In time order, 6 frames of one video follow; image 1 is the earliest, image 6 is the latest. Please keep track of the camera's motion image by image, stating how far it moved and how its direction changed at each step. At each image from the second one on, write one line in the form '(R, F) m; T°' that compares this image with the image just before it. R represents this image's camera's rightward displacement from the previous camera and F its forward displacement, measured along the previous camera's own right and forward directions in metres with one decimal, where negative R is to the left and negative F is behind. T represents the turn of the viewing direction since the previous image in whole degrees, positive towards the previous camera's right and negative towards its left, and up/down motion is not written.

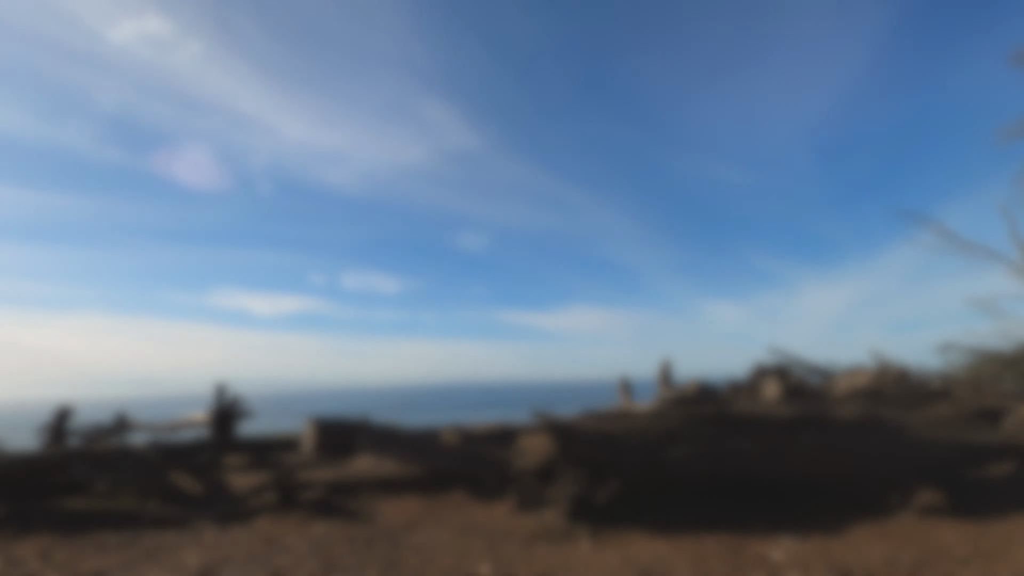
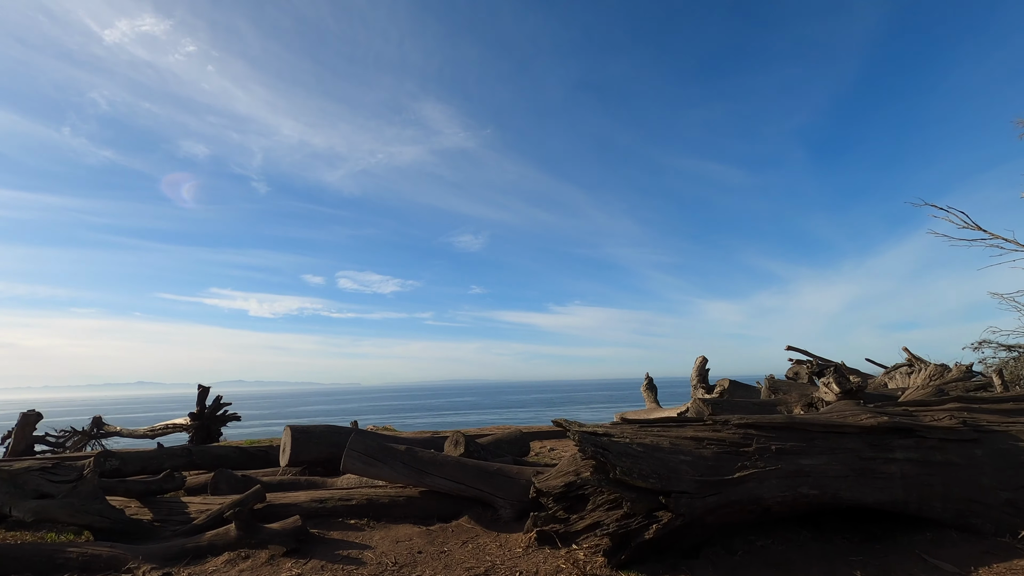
(-0.2, +1.2) m; 0°
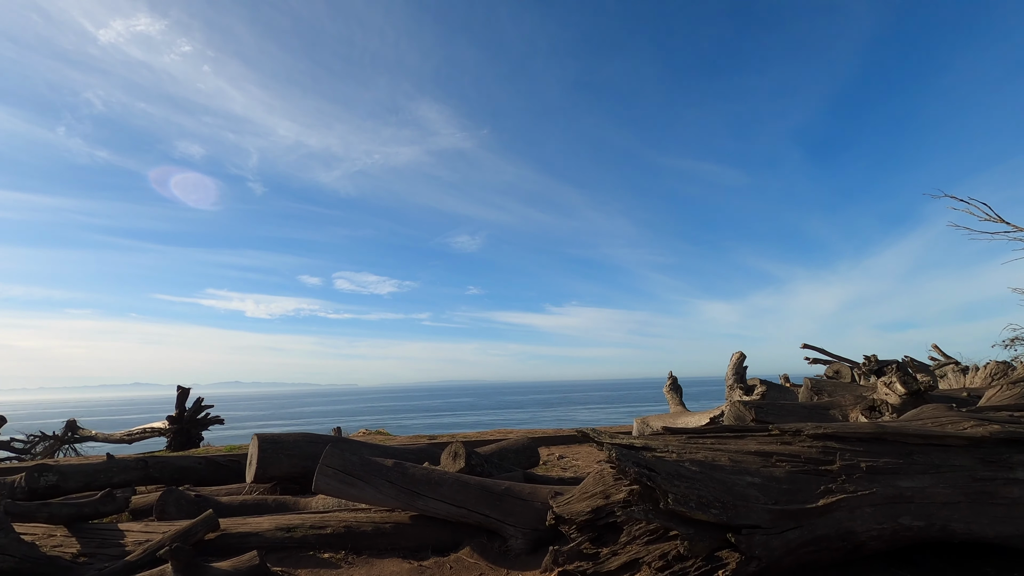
(-0.1, +1.1) m; 0°
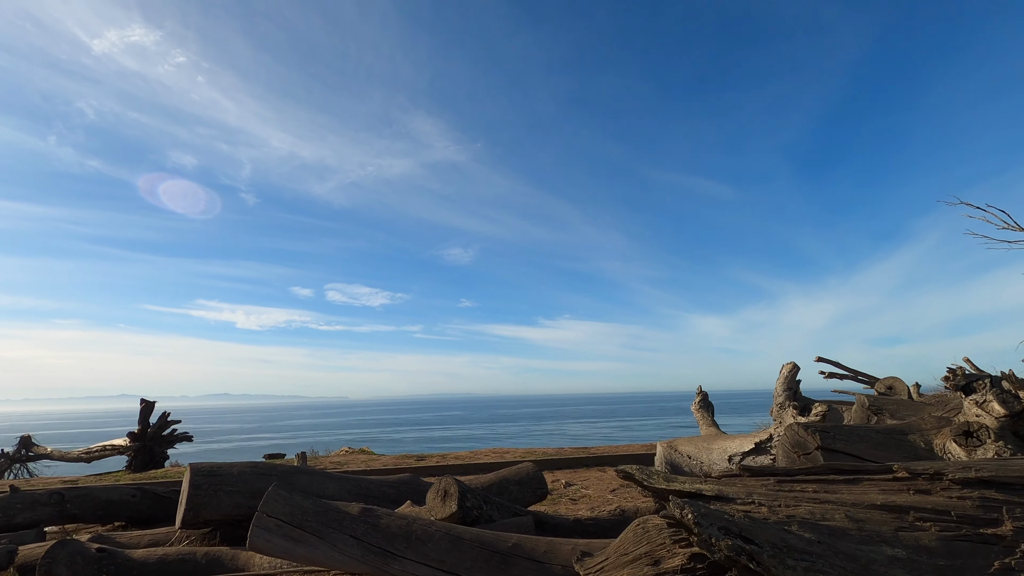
(-0.1, +1.2) m; +1°
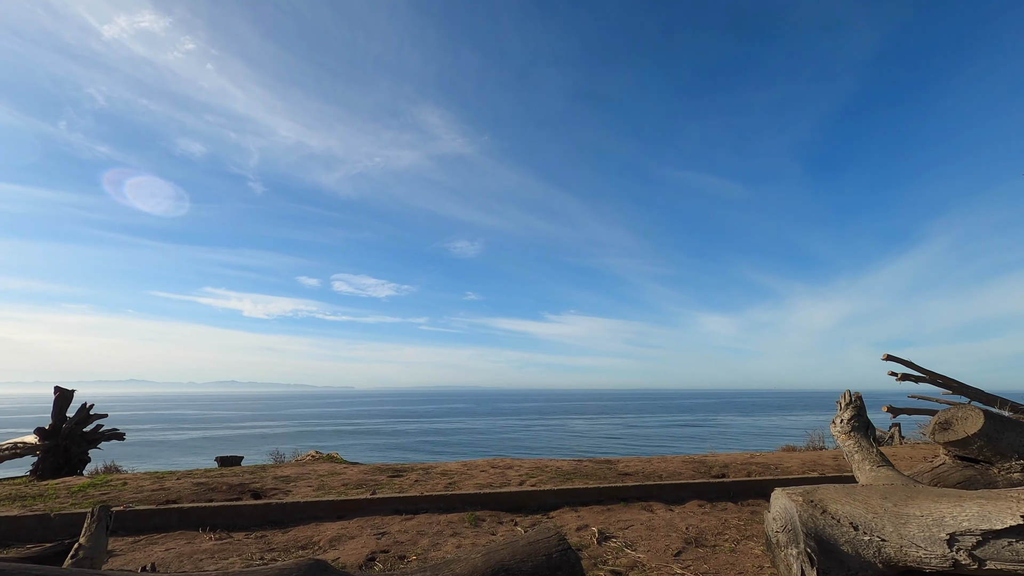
(0.0, +2.9) m; -1°
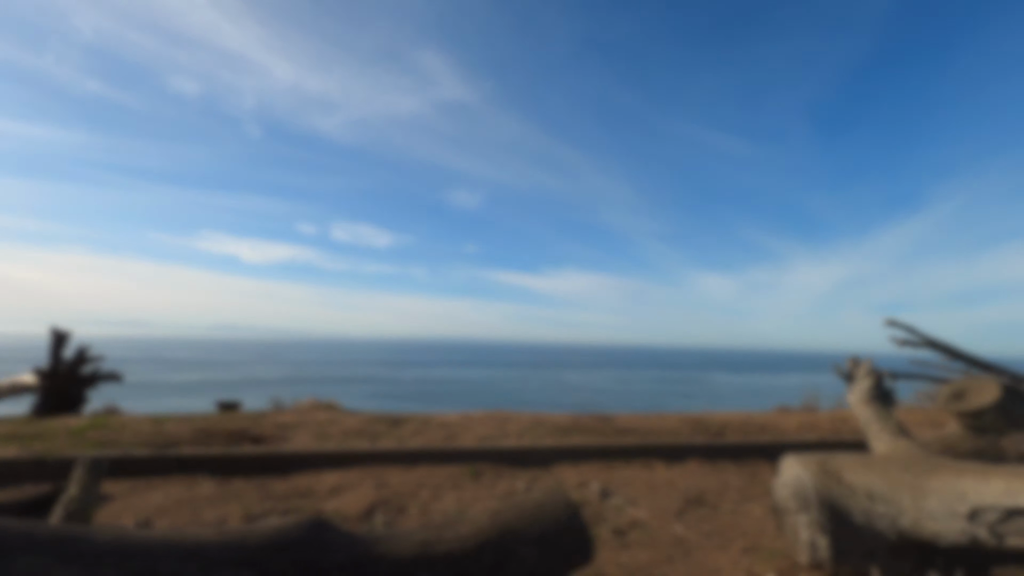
(-0.1, +0.2) m; 0°
